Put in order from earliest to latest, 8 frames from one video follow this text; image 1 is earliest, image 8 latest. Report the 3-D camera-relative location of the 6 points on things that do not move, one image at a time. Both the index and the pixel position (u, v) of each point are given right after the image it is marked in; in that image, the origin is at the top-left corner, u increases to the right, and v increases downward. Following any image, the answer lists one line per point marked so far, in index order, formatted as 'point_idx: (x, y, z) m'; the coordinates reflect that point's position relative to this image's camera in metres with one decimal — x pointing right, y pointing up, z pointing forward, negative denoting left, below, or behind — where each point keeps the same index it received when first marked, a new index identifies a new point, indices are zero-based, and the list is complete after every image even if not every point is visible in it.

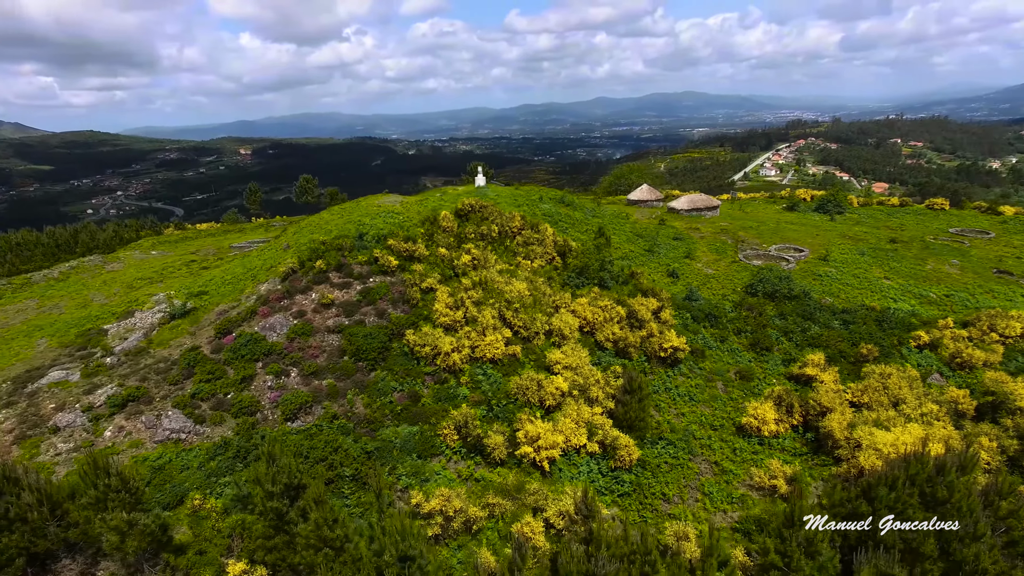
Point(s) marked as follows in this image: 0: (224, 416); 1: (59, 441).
0: (-9.1, -4.0, +19.4) m
1: (-14.0, -4.8, +18.7) m
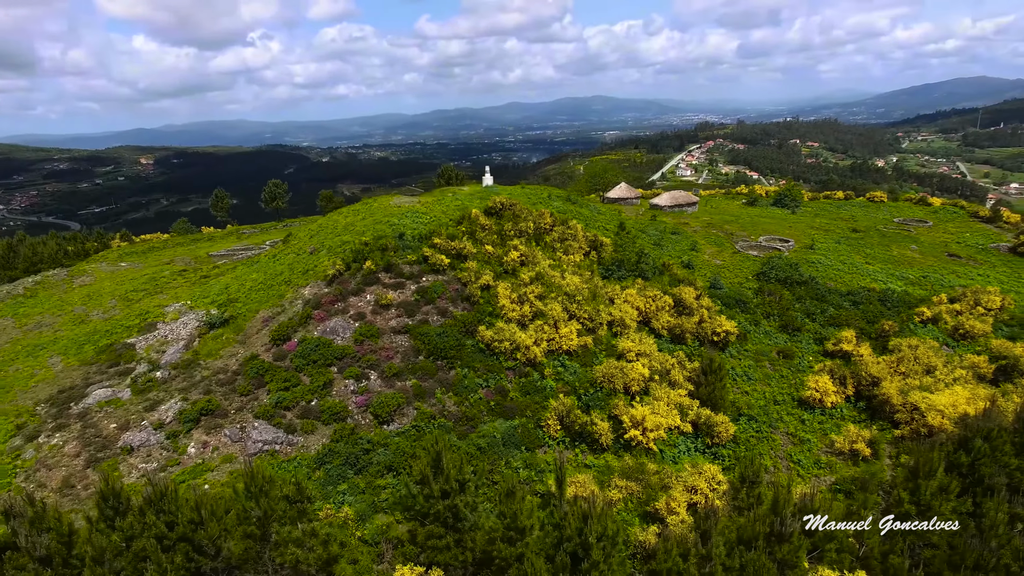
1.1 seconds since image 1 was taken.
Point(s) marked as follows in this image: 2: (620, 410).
0: (-5.9, -4.1, +18.7) m
1: (-10.7, -5.0, +17.4) m
2: (+3.5, -3.9, +19.9) m
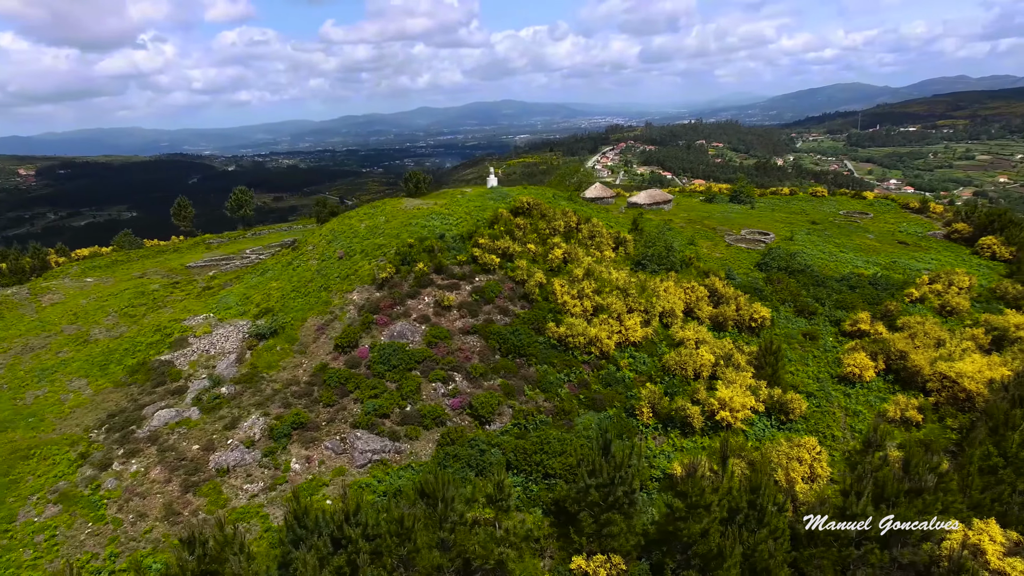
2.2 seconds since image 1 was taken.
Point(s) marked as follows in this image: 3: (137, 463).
0: (-2.7, -4.1, +18.3) m
1: (-7.2, -5.2, +16.3) m
2: (+6.4, -3.6, +20.7) m
3: (-10.5, -4.9, +17.1) m
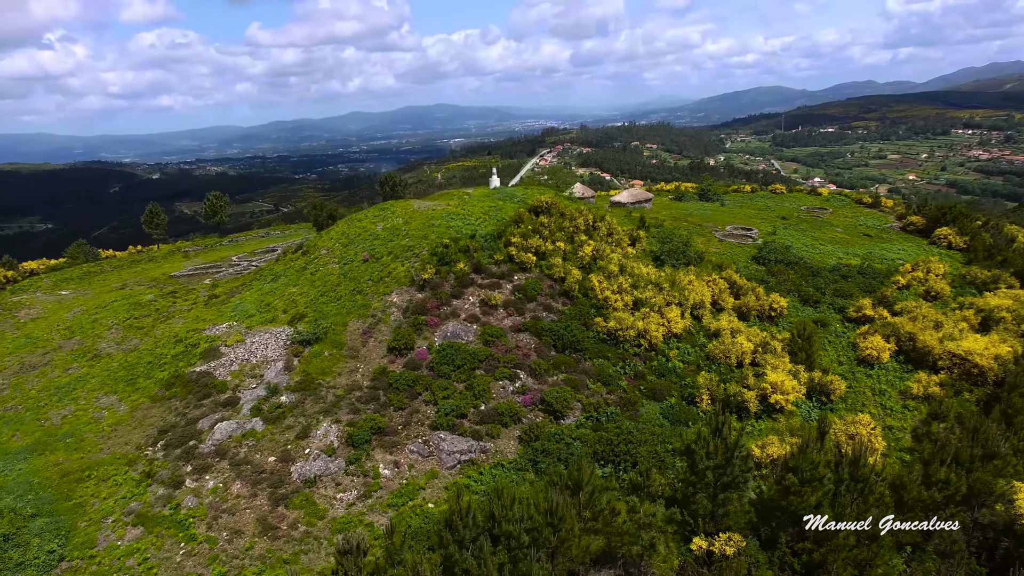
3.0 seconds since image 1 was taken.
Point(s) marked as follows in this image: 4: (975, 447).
0: (-0.4, -4.1, +18.3) m
1: (-4.6, -5.3, +15.8) m
2: (+8.5, -3.2, +21.6) m
3: (-8.0, -5.1, +16.3) m
4: (+12.2, -4.2, +16.1) m
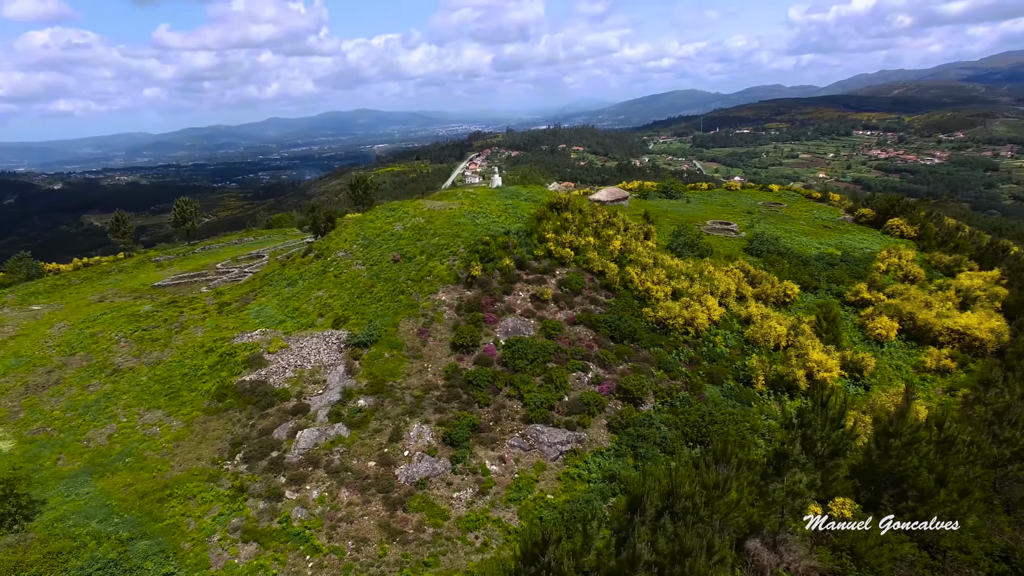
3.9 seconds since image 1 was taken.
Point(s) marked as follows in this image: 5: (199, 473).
0: (+2.3, -3.8, +18.4) m
1: (-1.6, -5.2, +15.5) m
2: (+10.6, -2.7, +22.8) m
3: (-5.0, -5.1, +15.5) m
4: (+15.0, -3.5, +17.7) m
5: (-8.5, -5.0, +16.5) m
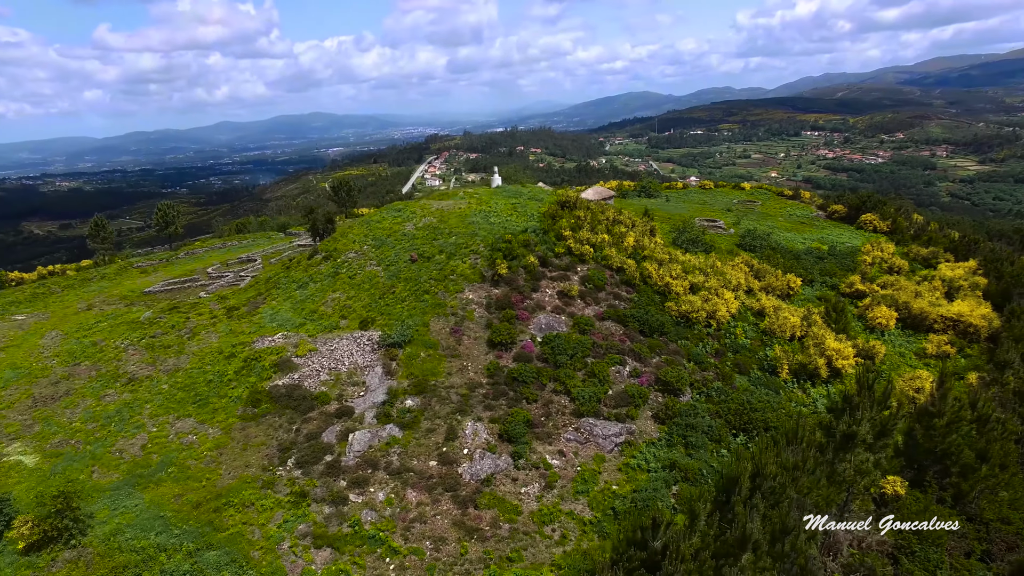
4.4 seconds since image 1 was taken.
0: (+3.7, -3.6, +18.7) m
1: (0.0, -5.1, +15.5) m
2: (+11.7, -2.4, +23.6) m
3: (-3.3, -5.1, +15.3) m
4: (+16.5, -3.1, +18.9) m
5: (-6.9, -5.1, +16.0) m
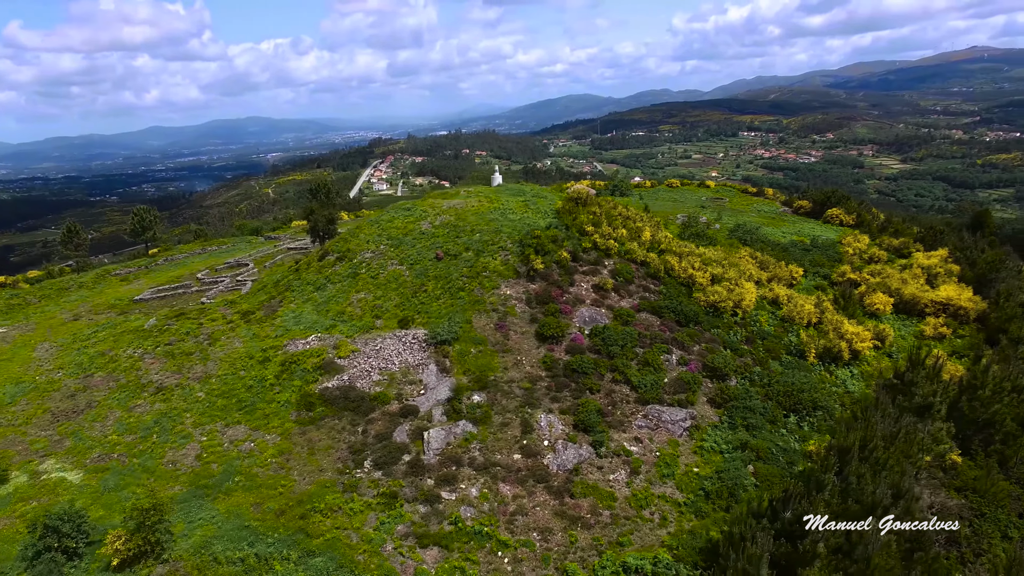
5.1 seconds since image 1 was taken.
0: (+5.6, -3.3, +19.1) m
1: (+2.3, -4.8, +15.6) m
2: (+13.1, -1.8, +24.7) m
3: (-1.1, -4.9, +15.1) m
4: (+18.3, -2.4, +20.5) m
5: (-4.6, -5.0, +15.5) m
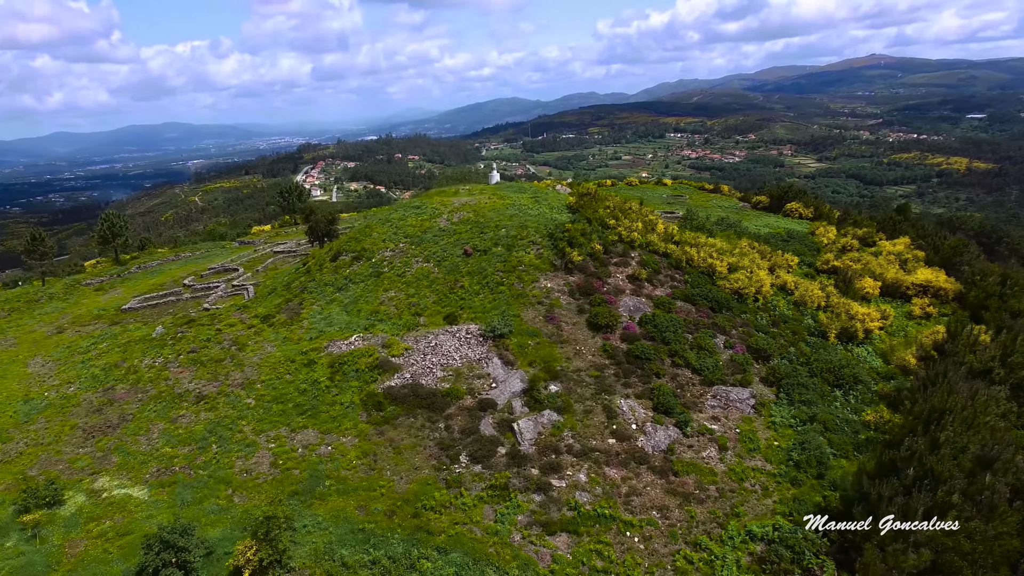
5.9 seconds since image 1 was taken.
0: (+7.7, -2.8, +19.9) m
1: (+4.8, -4.4, +16.1) m
2: (+14.5, -1.1, +26.3) m
3: (+1.5, -4.6, +15.2) m
4: (+20.1, -1.5, +22.6) m
5: (-2.0, -4.8, +15.2) m
